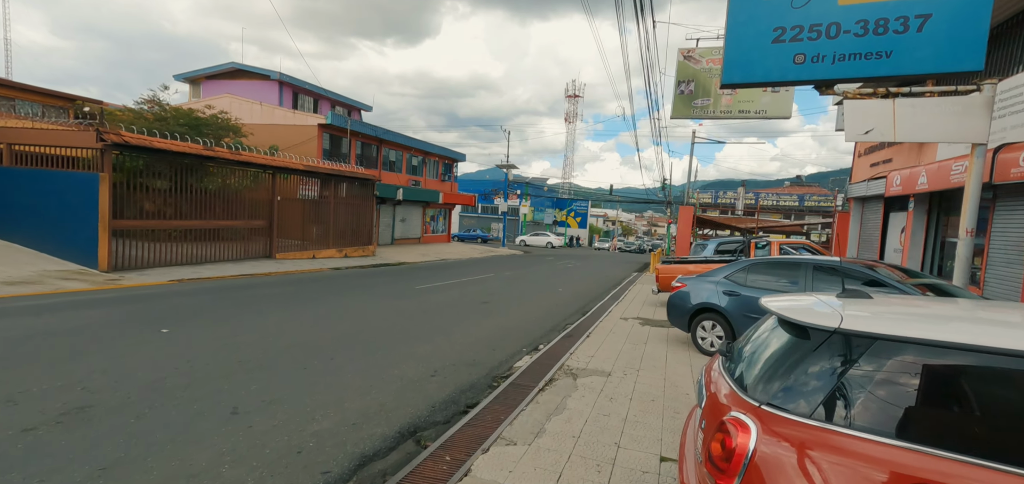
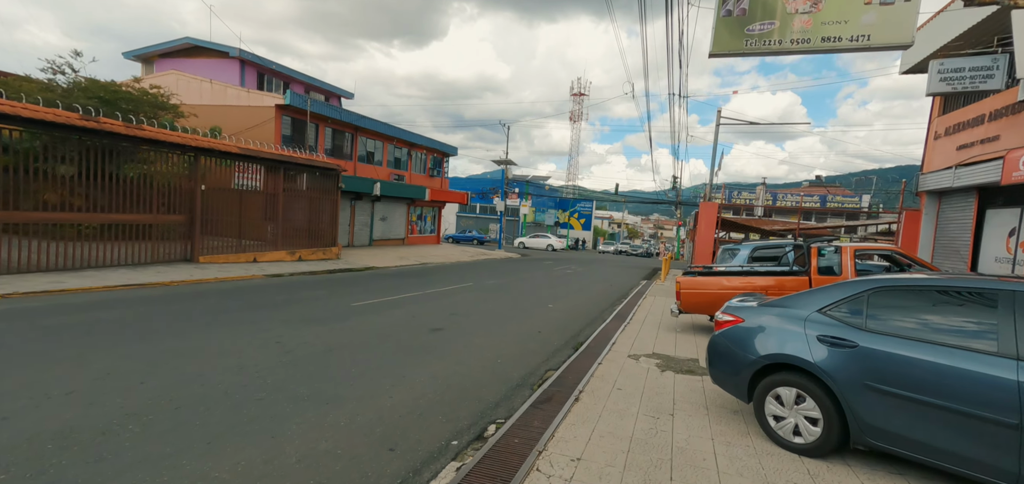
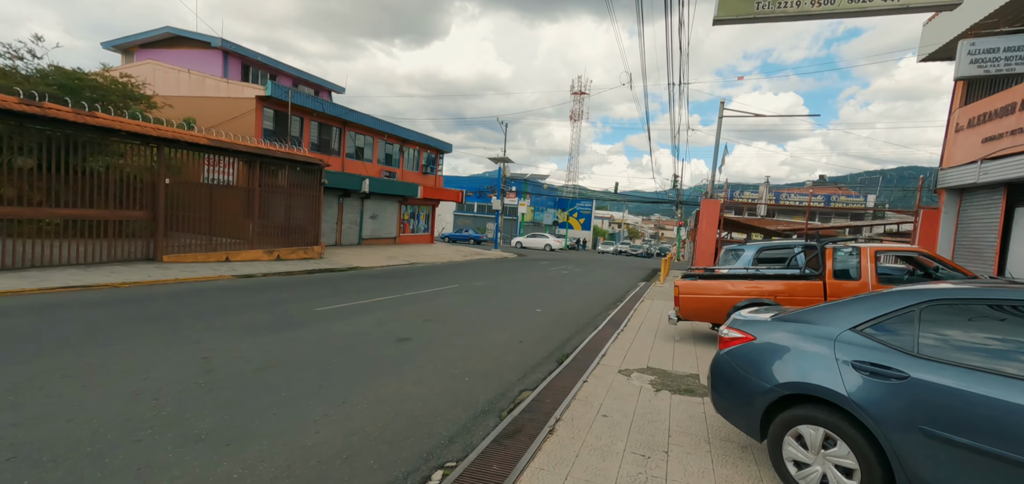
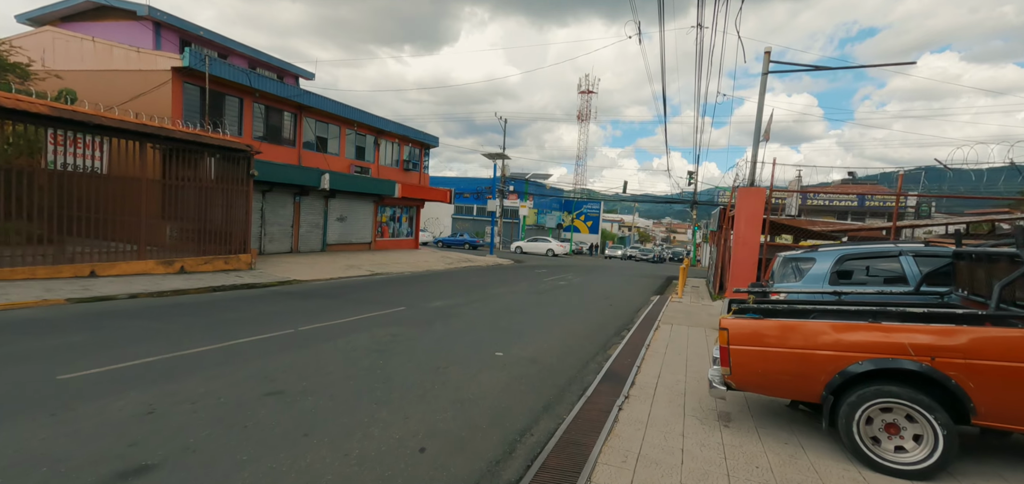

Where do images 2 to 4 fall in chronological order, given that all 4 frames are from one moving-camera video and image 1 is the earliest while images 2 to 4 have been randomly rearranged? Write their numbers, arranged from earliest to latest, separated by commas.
2, 3, 4
